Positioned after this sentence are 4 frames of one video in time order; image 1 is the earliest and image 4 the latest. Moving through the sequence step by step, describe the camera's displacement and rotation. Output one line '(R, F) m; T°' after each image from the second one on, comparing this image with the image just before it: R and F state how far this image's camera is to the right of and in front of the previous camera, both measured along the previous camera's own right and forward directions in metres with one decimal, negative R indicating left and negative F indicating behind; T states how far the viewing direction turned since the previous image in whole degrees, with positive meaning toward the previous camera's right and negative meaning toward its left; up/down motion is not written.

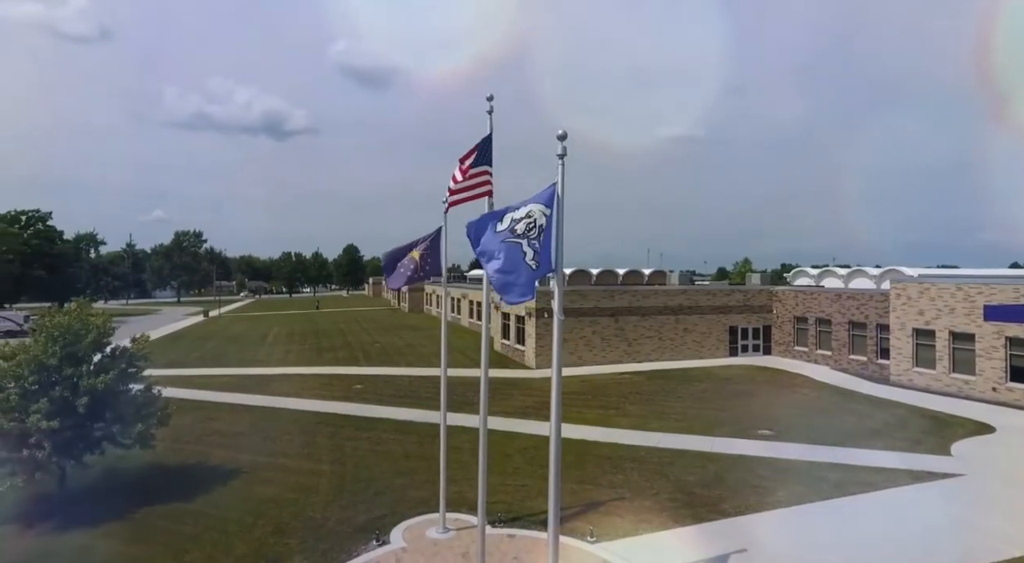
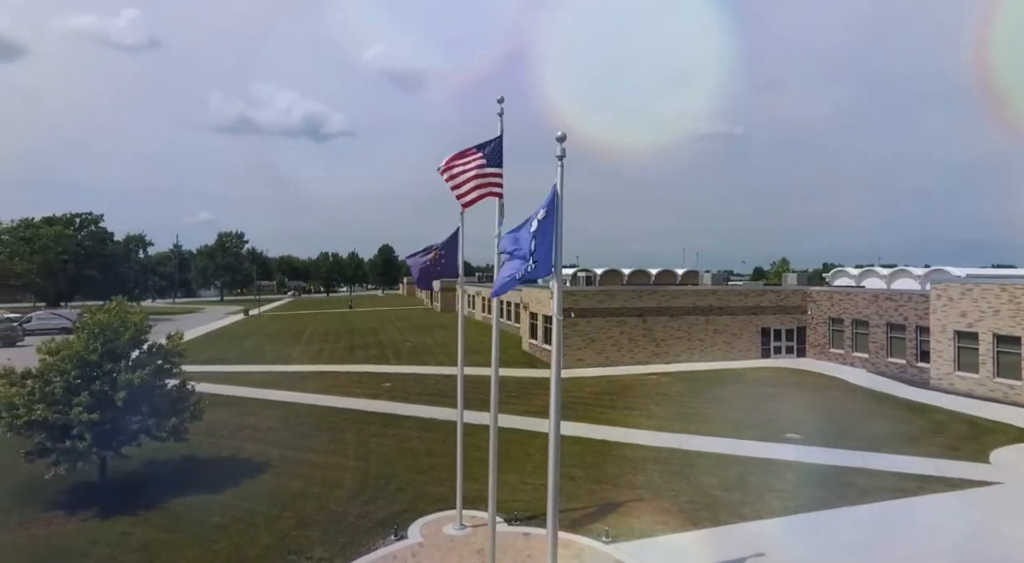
(+0.5, -0.1) m; -4°
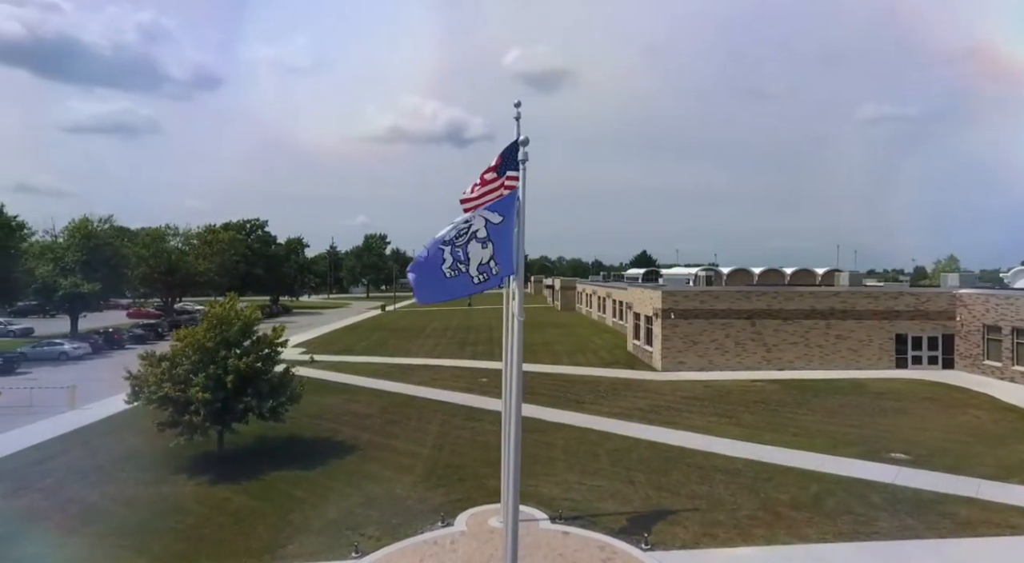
(+2.4, +0.1) m; -15°
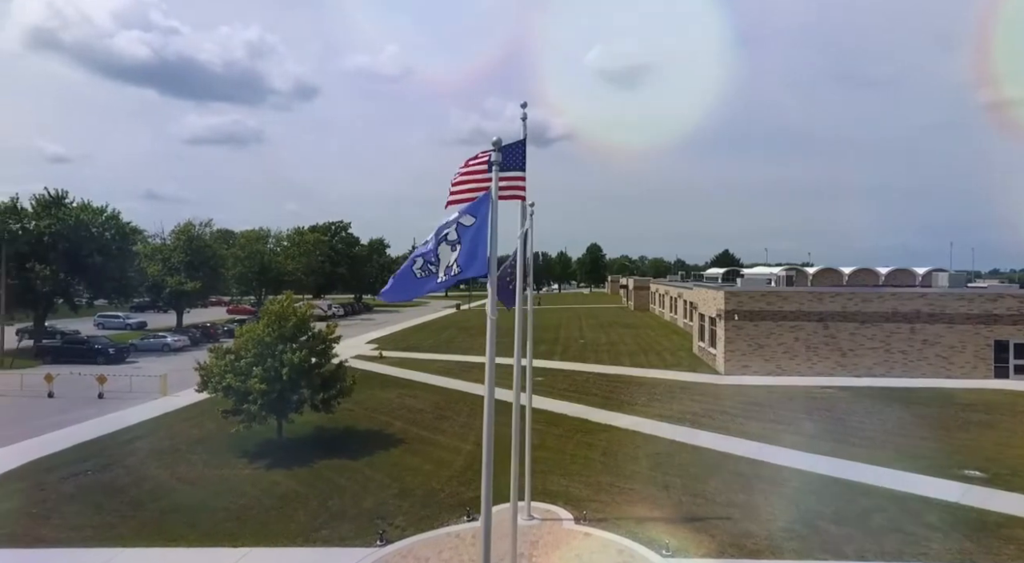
(+1.5, +0.2) m; -9°
